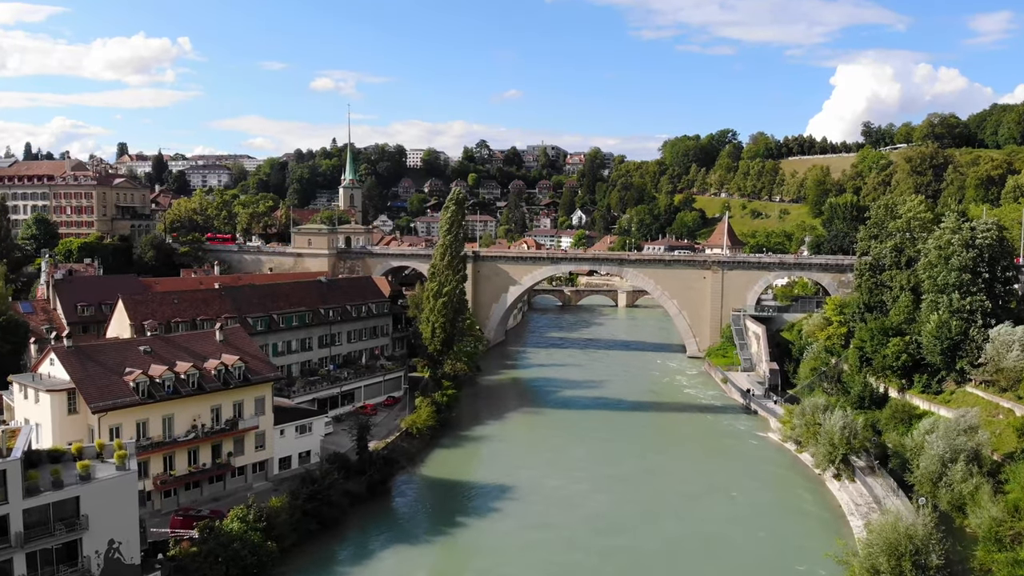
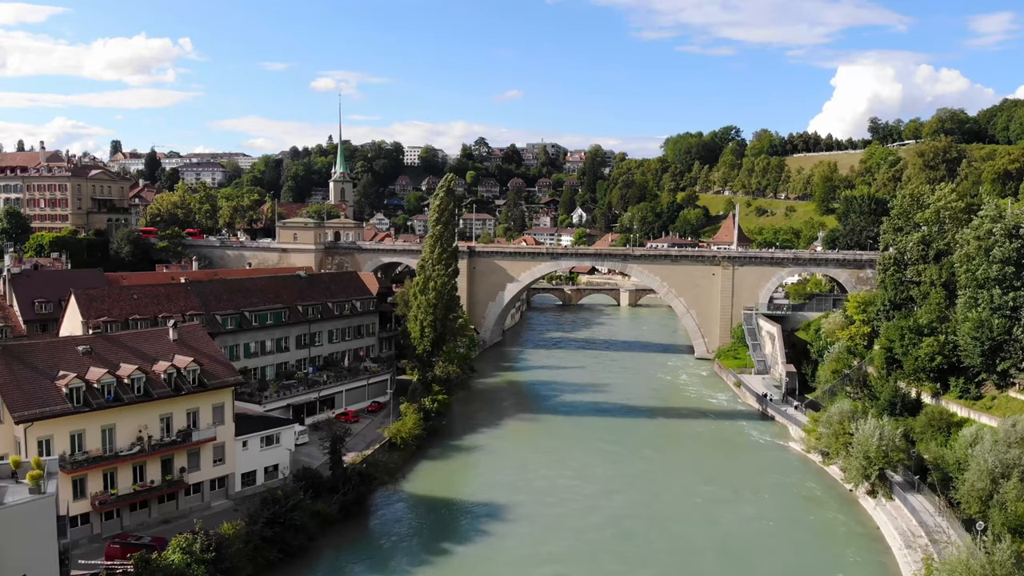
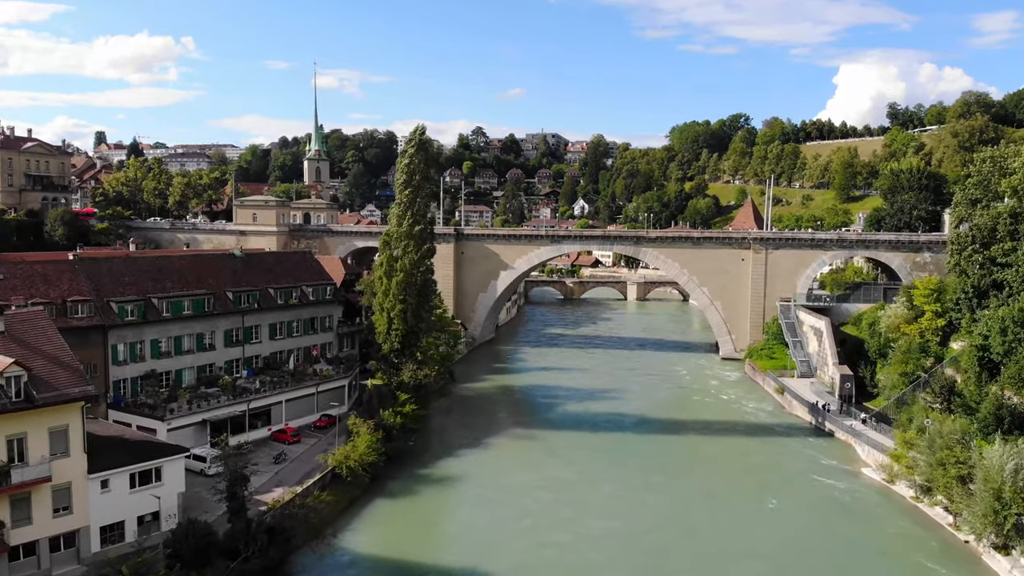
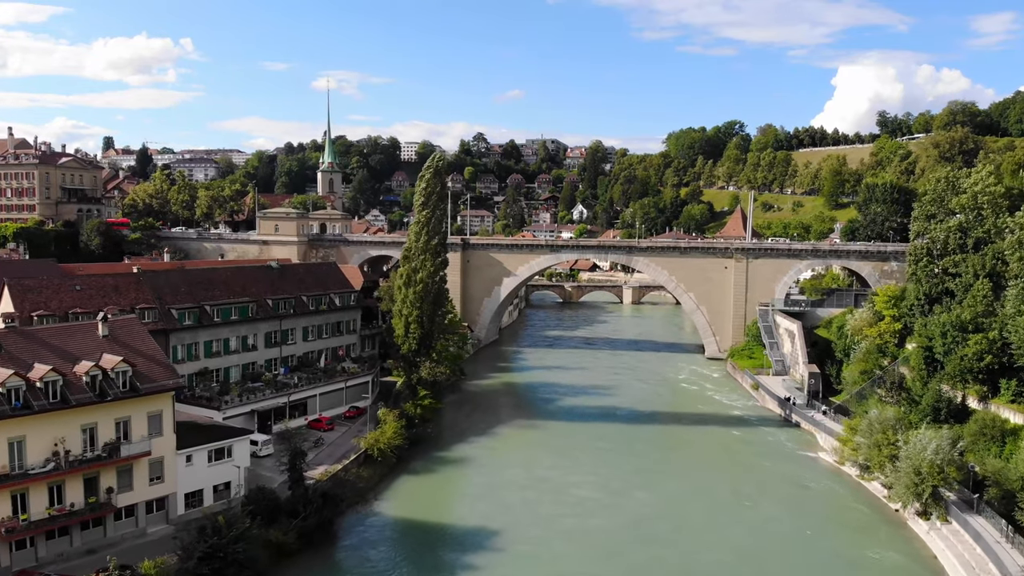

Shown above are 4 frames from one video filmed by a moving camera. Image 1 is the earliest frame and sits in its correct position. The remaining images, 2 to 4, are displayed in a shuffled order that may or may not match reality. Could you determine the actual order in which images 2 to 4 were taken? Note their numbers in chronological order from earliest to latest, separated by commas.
2, 4, 3
